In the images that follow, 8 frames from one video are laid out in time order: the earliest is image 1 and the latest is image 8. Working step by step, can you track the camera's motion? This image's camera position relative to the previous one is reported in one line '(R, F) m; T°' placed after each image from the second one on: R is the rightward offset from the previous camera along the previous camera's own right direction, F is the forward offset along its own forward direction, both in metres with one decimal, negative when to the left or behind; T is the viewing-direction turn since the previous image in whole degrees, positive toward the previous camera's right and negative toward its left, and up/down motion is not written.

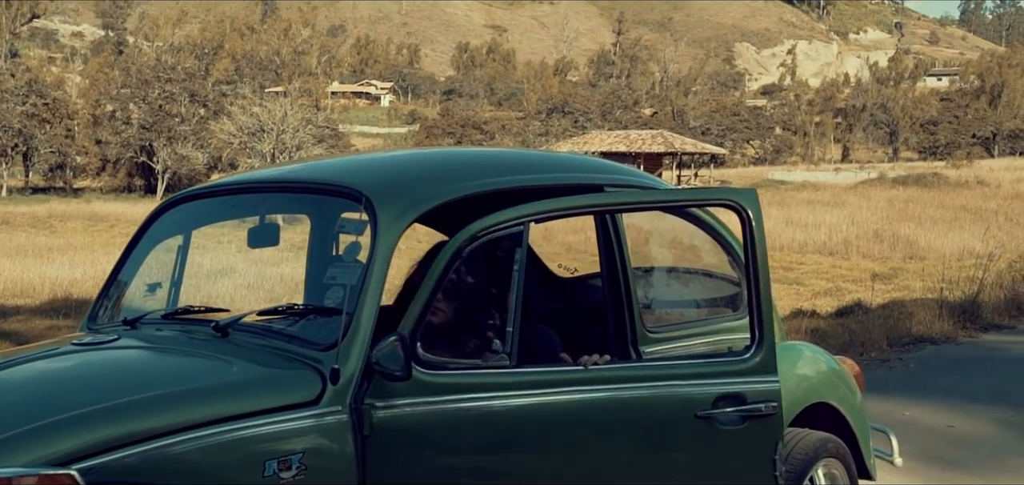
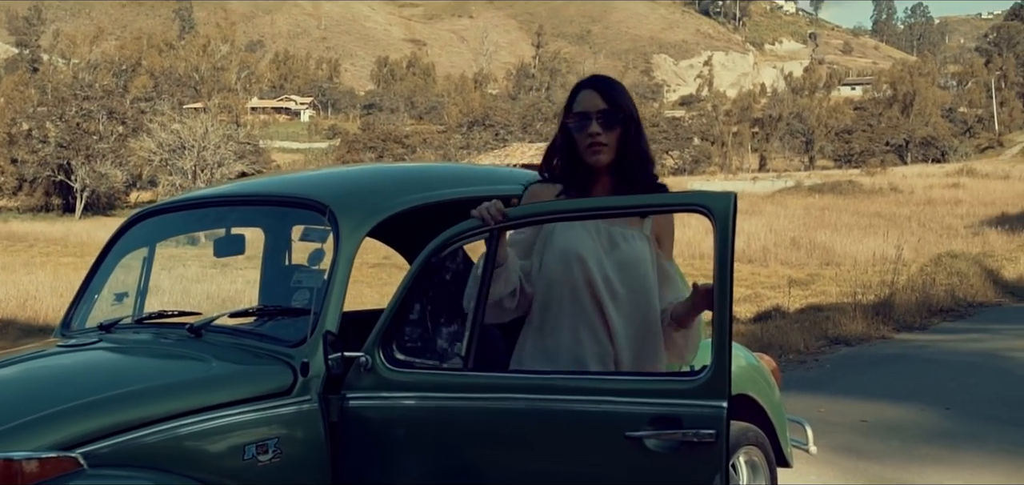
(0.0, -0.1) m; +3°
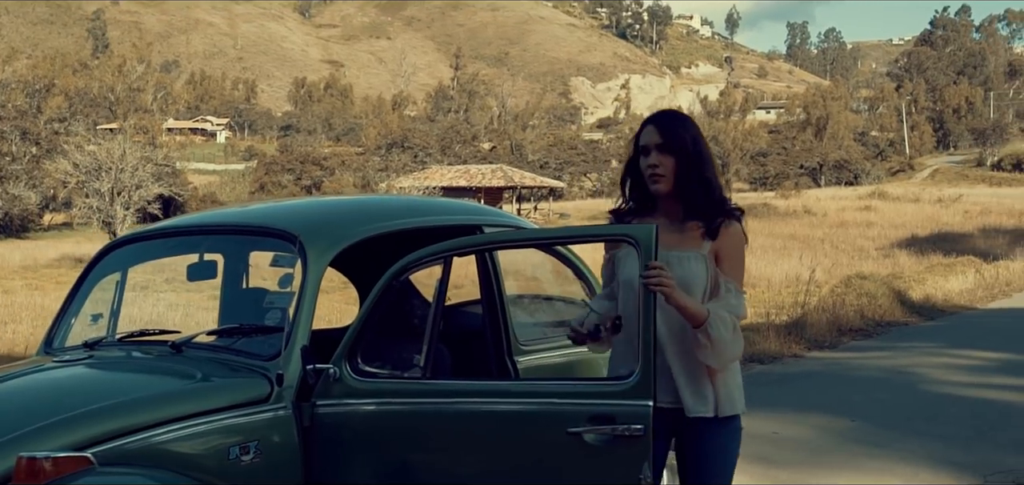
(0.0, 0.0) m; +3°
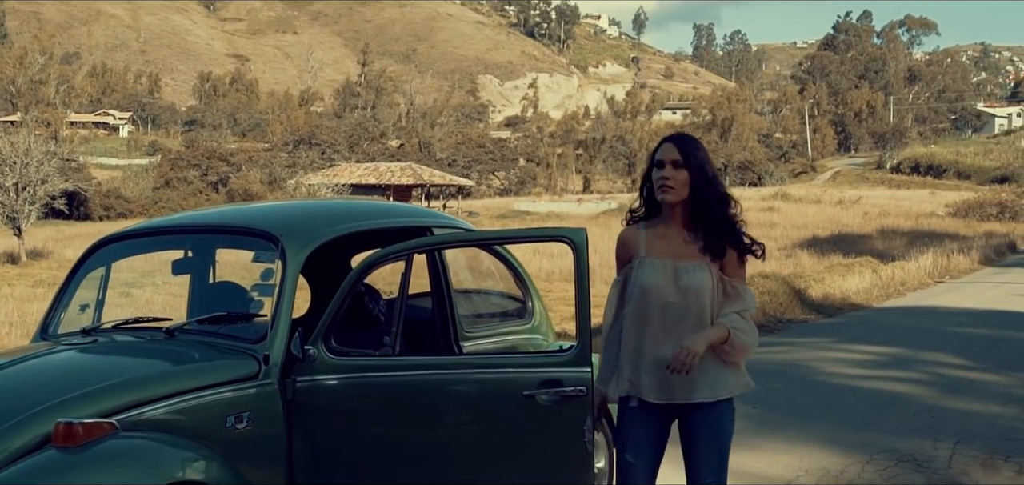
(-0.2, 0.0) m; +4°
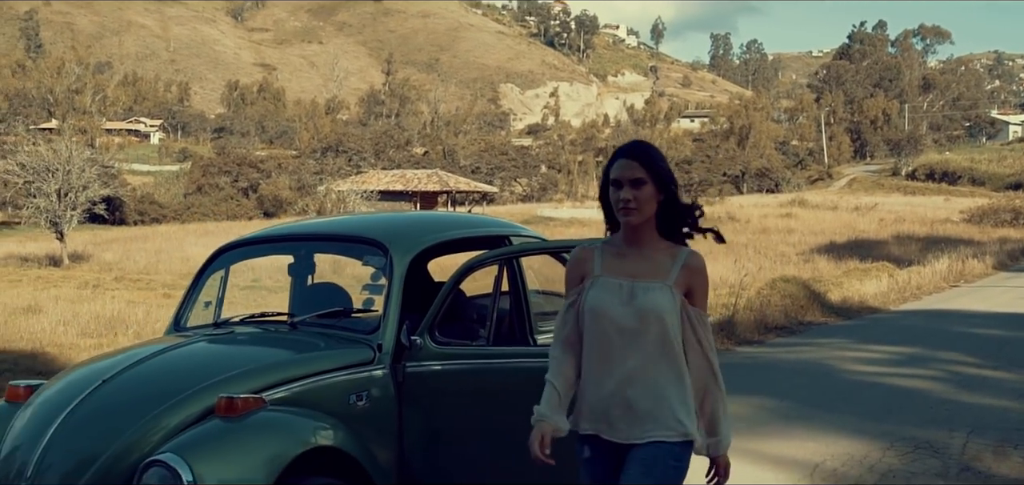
(-0.2, -0.7) m; -1°
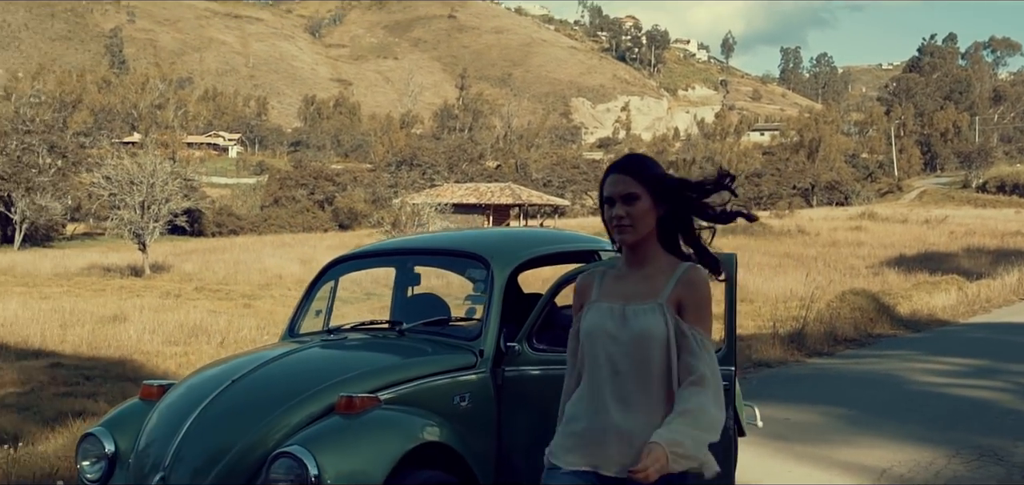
(-0.1, -0.5) m; -3°
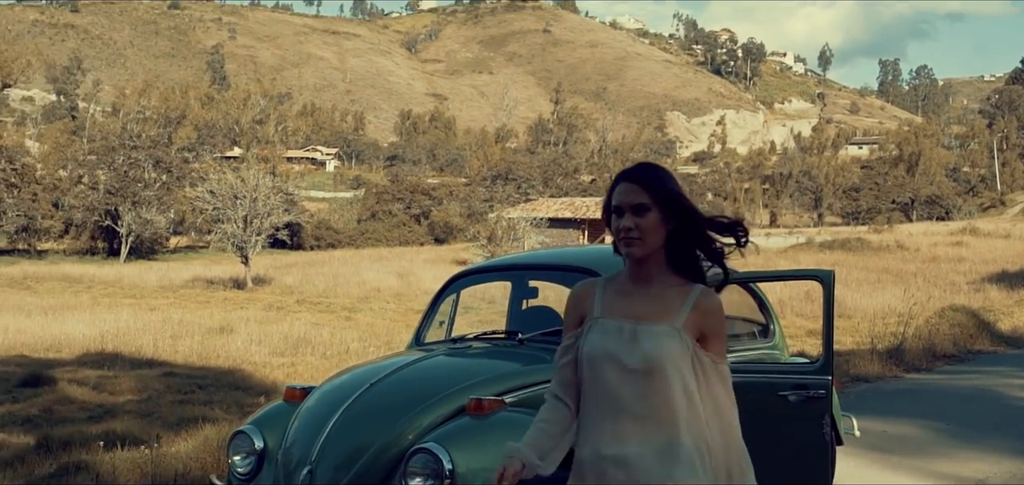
(-0.3, 0.0) m; -3°
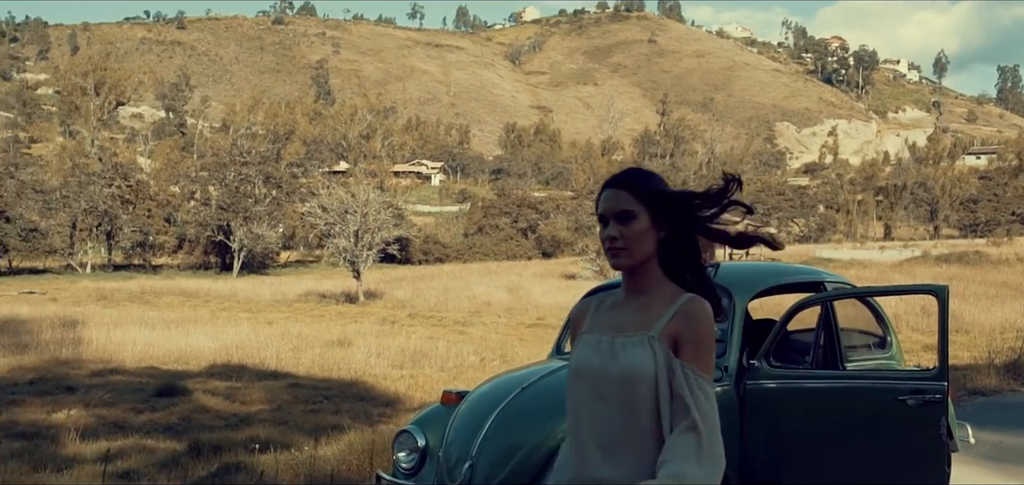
(-0.6, +0.7) m; -3°
